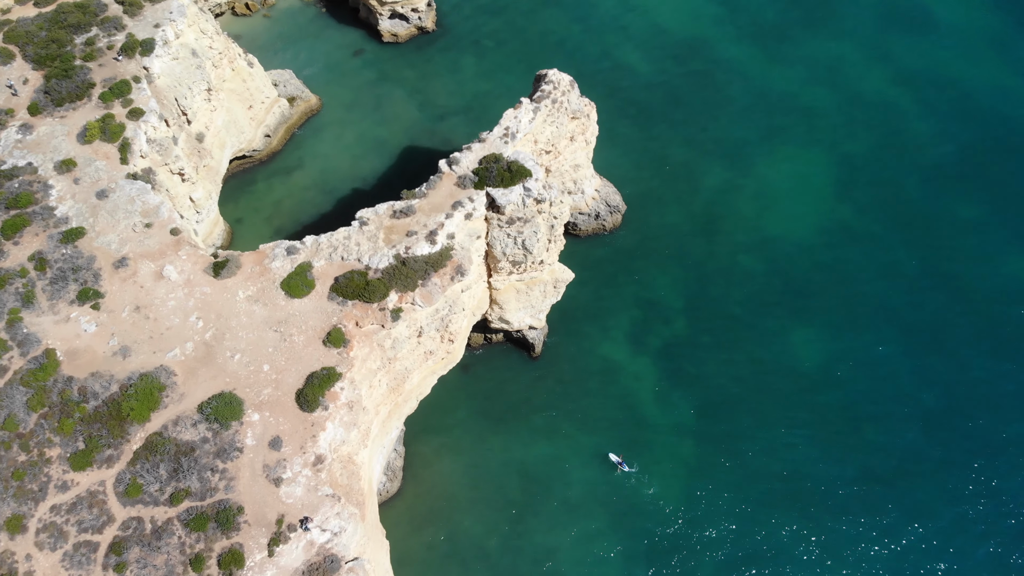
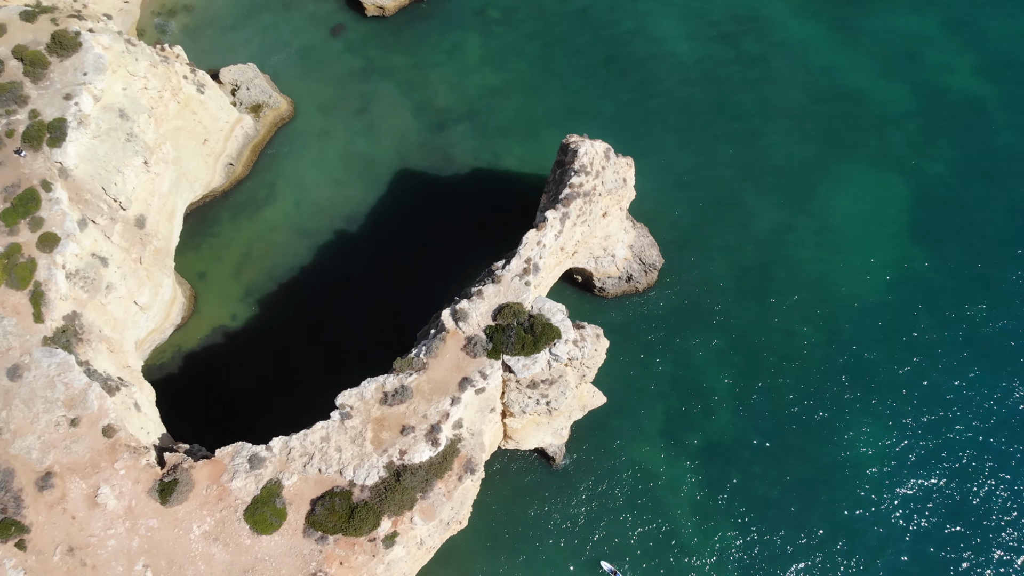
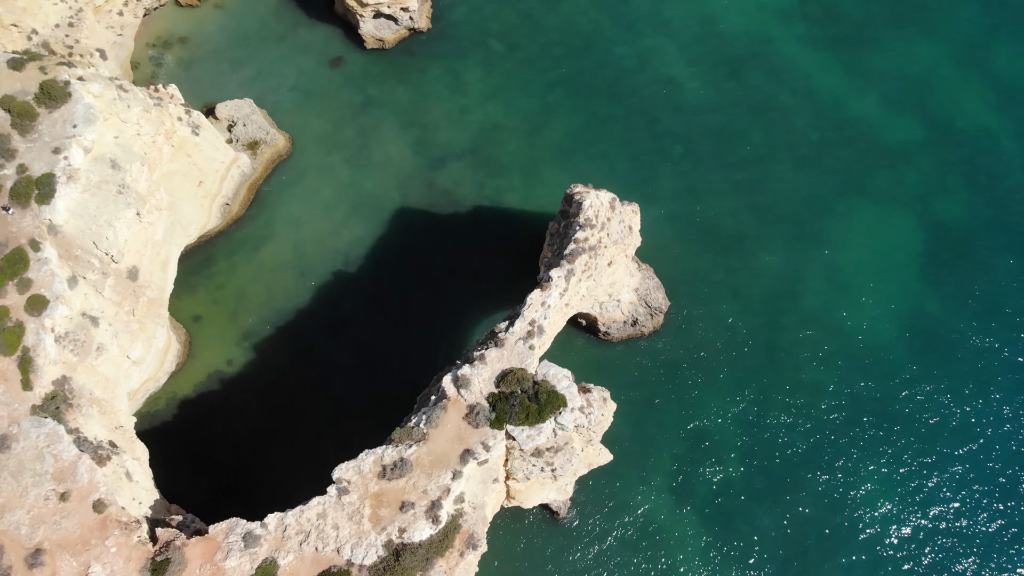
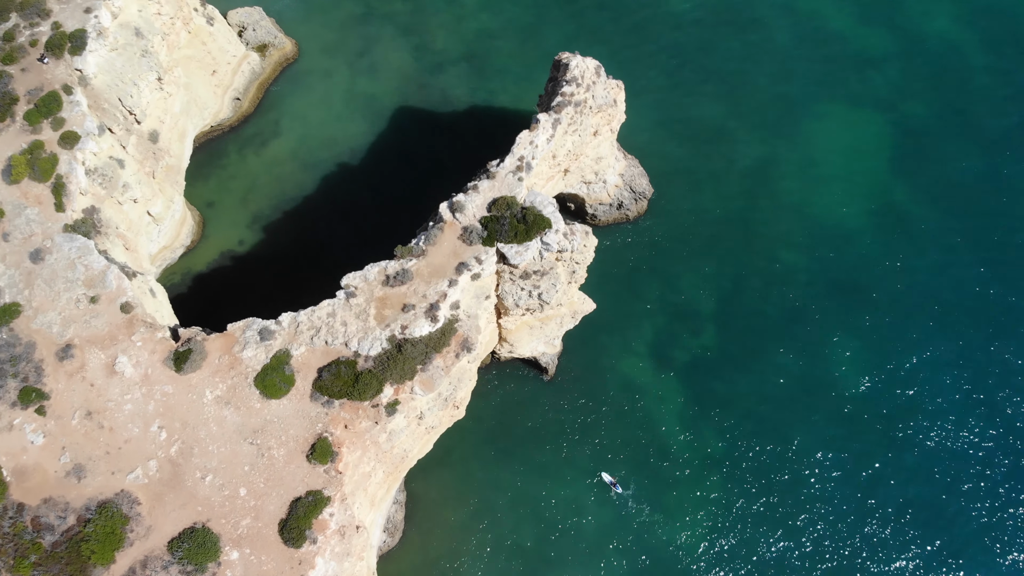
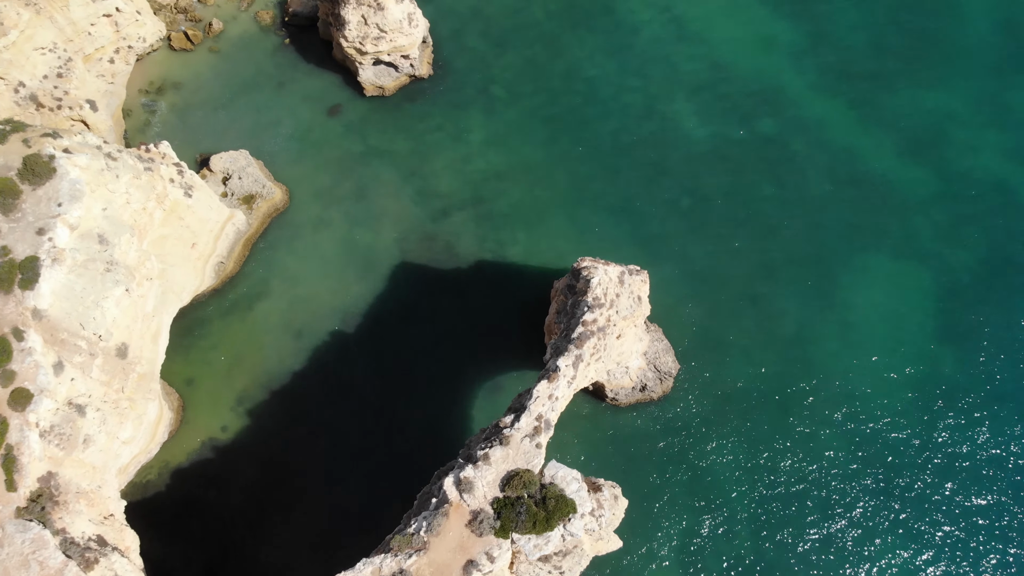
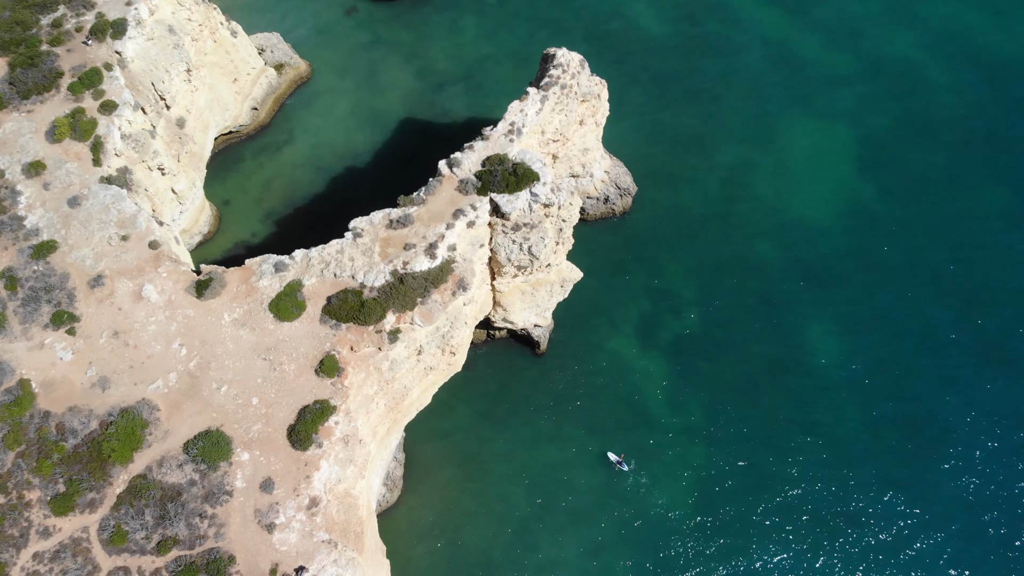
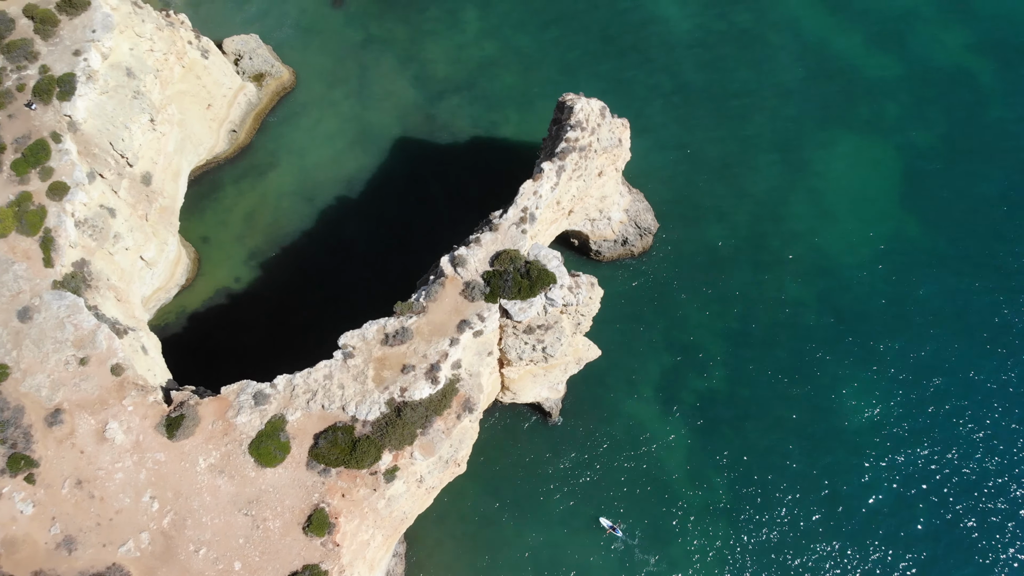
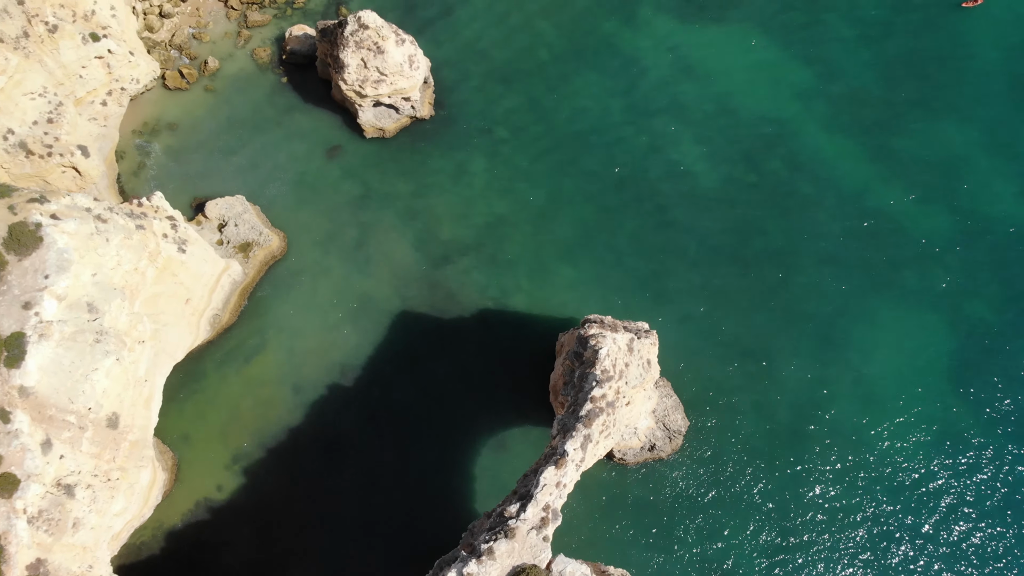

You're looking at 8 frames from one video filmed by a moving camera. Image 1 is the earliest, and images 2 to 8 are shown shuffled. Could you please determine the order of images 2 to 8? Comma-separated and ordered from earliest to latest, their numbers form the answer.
6, 4, 7, 2, 3, 5, 8
